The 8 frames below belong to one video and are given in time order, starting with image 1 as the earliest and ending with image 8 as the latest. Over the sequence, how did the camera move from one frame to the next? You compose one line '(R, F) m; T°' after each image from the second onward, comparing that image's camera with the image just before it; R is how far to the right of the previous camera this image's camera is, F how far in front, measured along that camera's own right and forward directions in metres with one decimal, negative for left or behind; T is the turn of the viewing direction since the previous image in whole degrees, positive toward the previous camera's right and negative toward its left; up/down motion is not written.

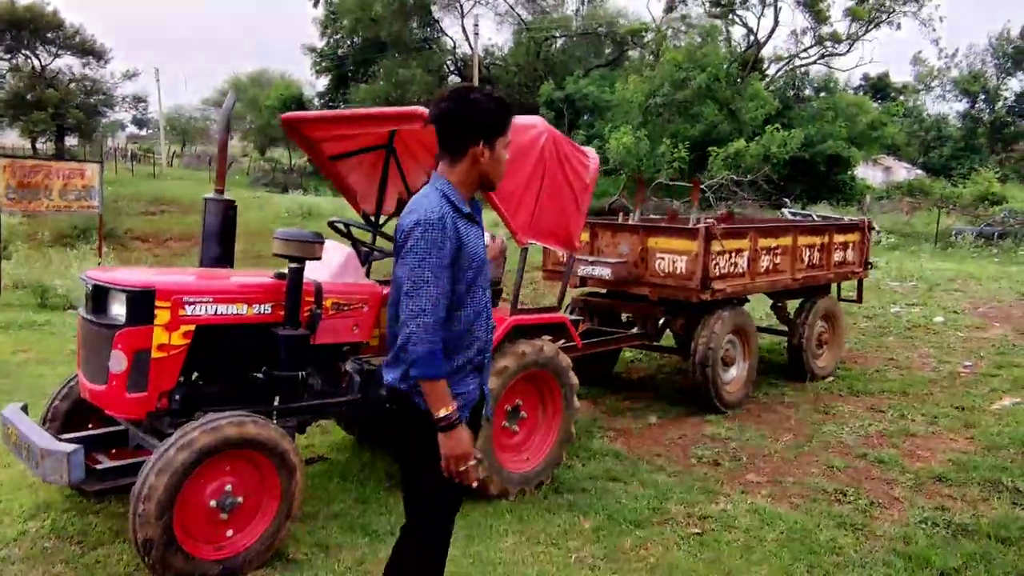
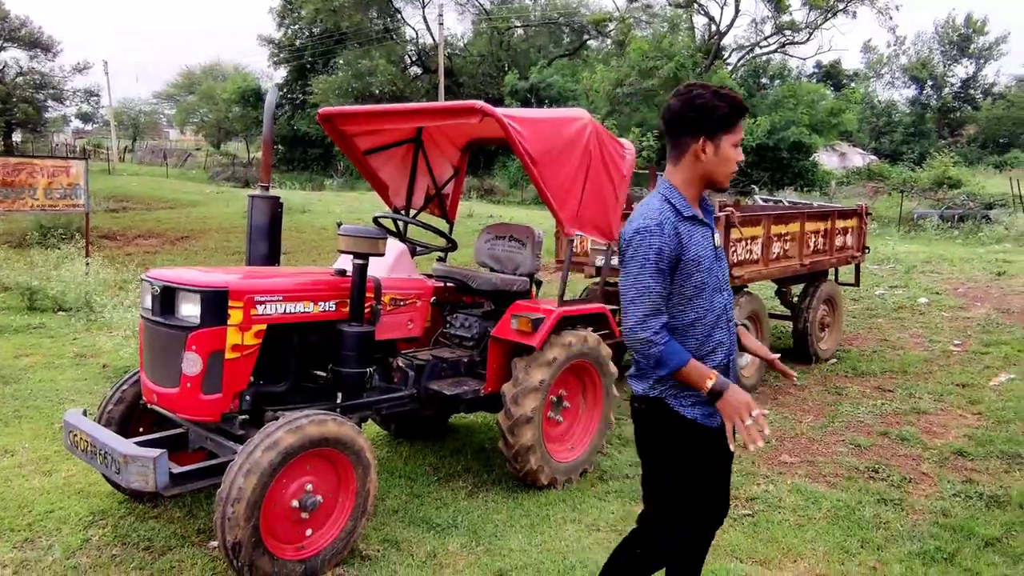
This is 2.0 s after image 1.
(-0.5, 0.0) m; +3°
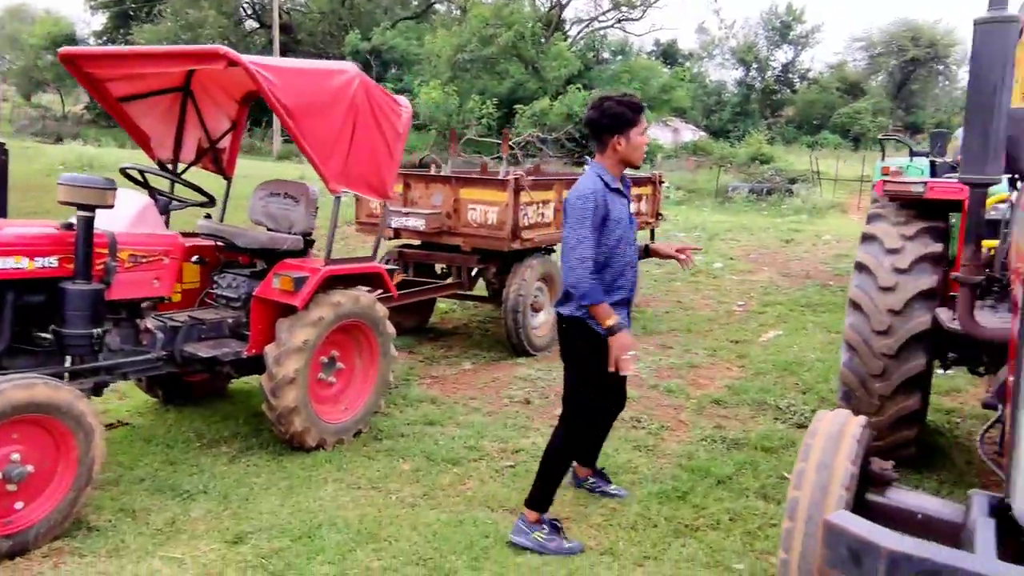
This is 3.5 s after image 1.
(+0.5, 0.0) m; +11°
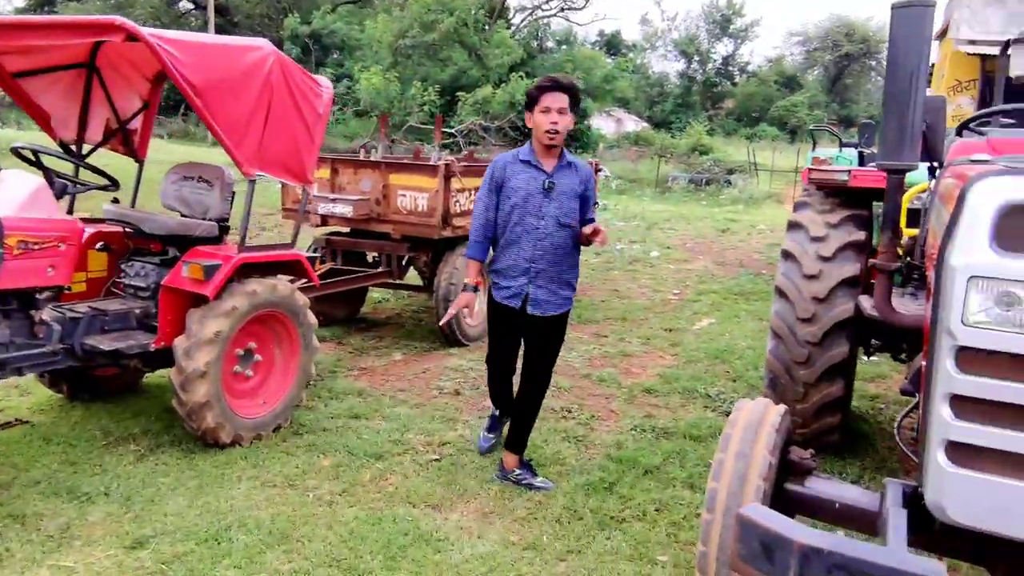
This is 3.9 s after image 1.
(+0.1, +0.1) m; +4°
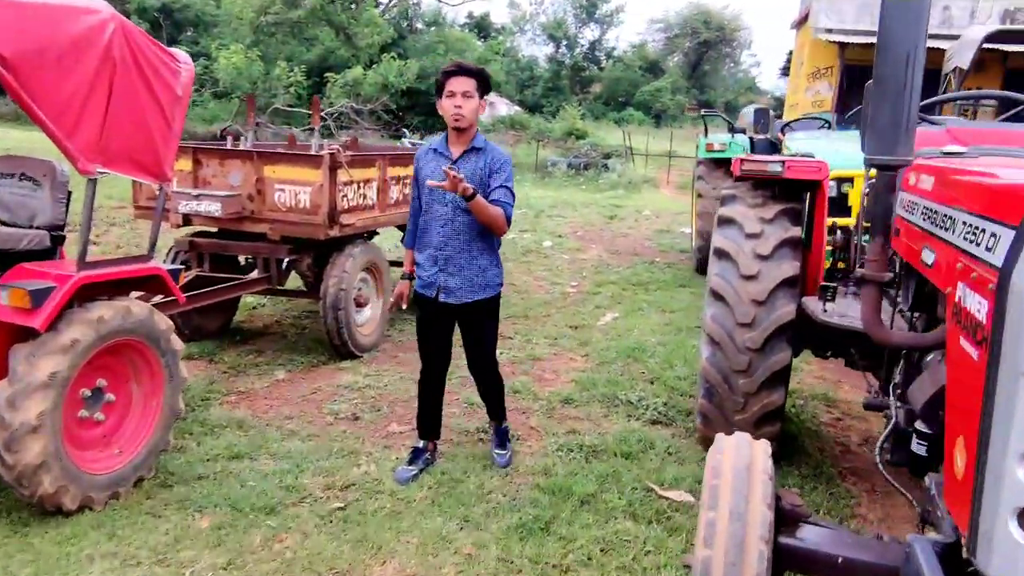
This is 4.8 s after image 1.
(-0.2, +0.6) m; +9°
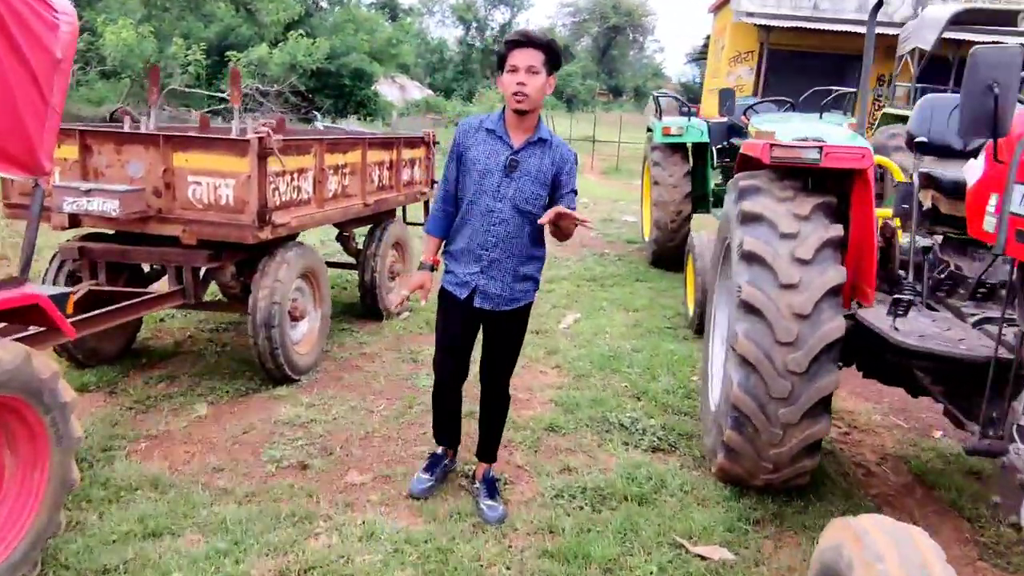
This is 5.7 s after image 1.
(-0.3, +0.8) m; +7°
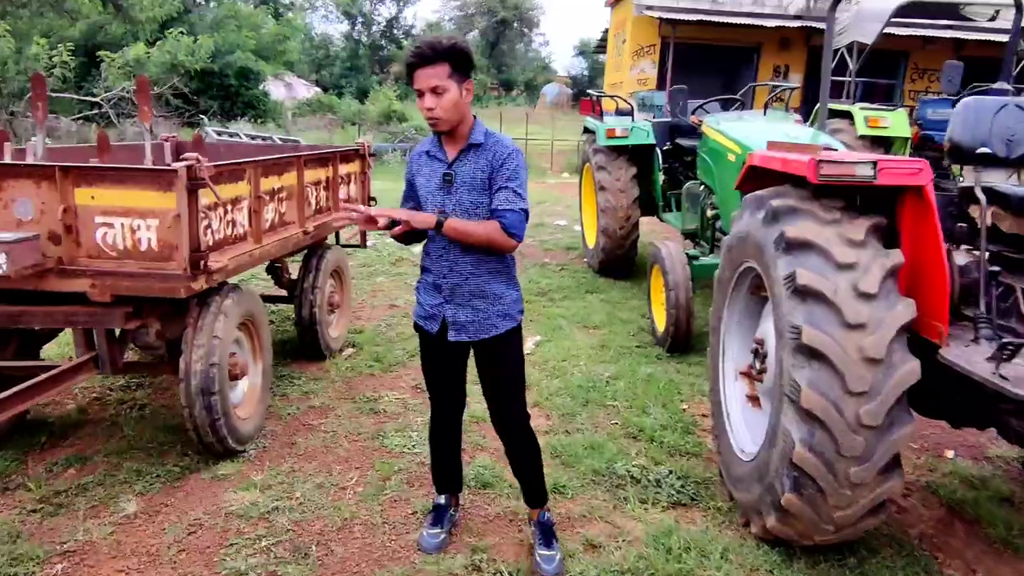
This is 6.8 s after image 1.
(-0.4, +0.6) m; +8°
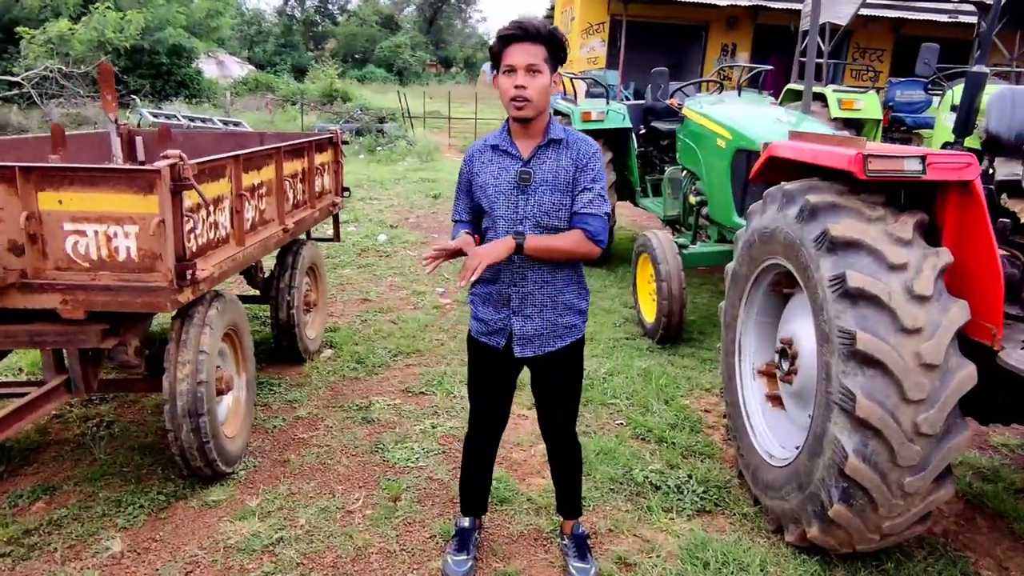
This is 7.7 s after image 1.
(-0.3, +0.3) m; +4°
